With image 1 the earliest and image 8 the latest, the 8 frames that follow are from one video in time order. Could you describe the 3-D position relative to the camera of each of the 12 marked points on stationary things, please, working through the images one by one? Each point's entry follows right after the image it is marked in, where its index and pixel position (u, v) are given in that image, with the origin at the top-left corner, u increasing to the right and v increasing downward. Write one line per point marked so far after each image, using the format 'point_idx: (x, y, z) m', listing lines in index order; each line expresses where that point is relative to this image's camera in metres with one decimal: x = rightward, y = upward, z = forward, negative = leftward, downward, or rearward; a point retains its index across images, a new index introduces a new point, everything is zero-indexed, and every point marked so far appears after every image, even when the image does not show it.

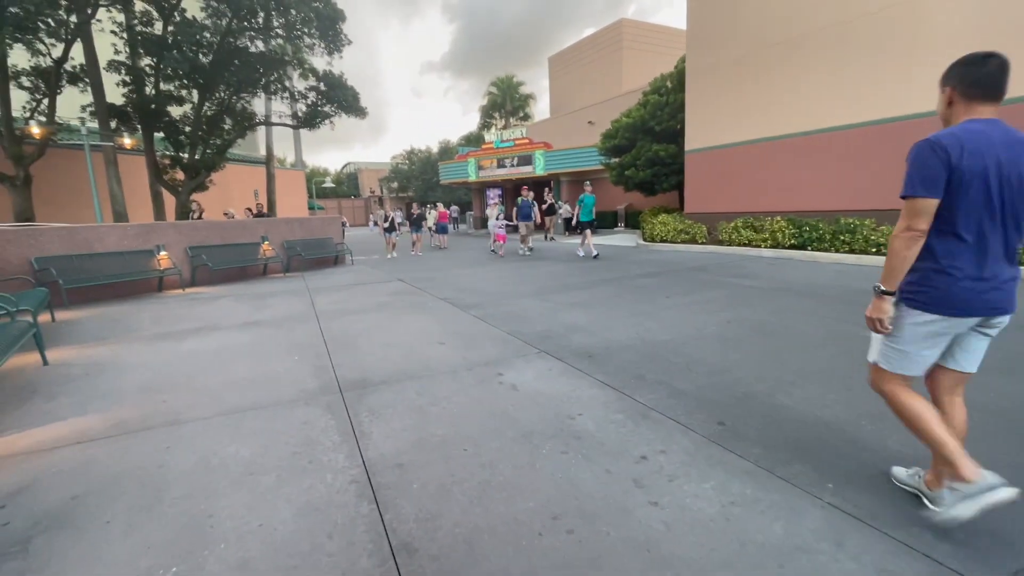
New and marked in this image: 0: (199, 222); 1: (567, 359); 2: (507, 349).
0: (-7.3, +1.5, +11.2) m
1: (+0.5, -0.7, +4.5) m
2: (-0.1, -0.6, +5.0) m
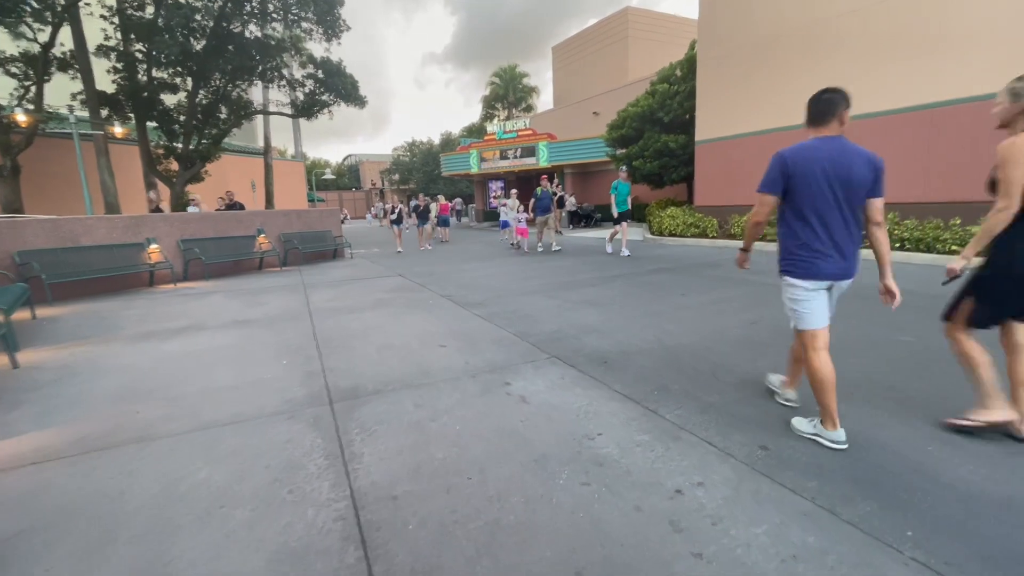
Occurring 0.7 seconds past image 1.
0: (-7.2, +1.7, +10.8) m
1: (+0.6, -0.7, +4.1) m
2: (0.0, -0.6, +4.6) m
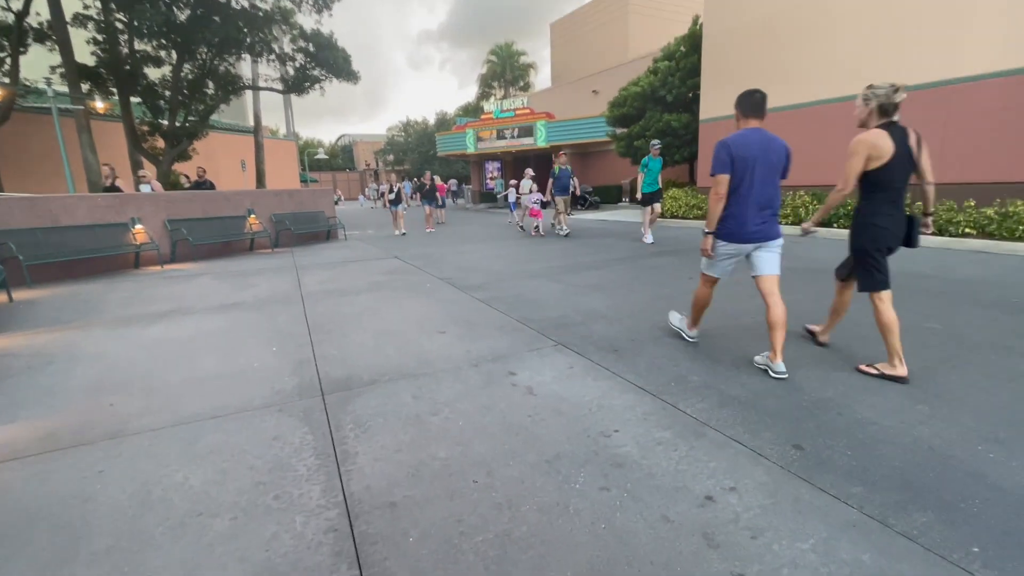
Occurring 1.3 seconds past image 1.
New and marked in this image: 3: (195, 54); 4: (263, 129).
0: (-7.2, +2.1, +10.4) m
1: (+0.6, -0.5, +3.9) m
2: (0.0, -0.5, +4.3) m
3: (-9.2, +6.8, +13.9) m
4: (-10.1, +6.5, +19.6) m
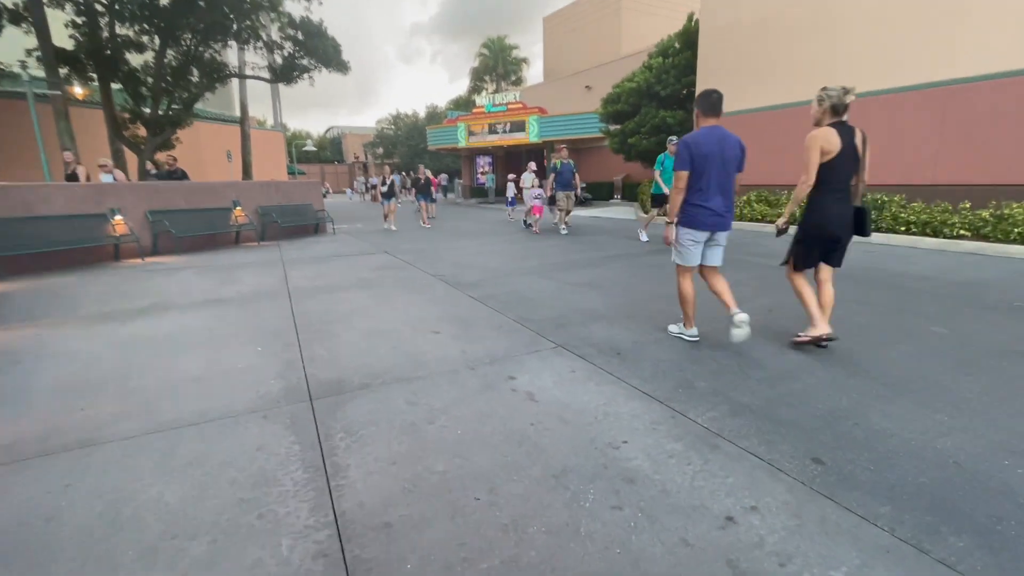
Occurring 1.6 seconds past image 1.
0: (-7.3, +2.2, +10.1) m
1: (+0.6, -0.5, +3.7) m
2: (0.0, -0.5, +4.1) m
3: (-9.3, +6.9, +13.5) m
4: (-10.4, +6.7, +19.2) m
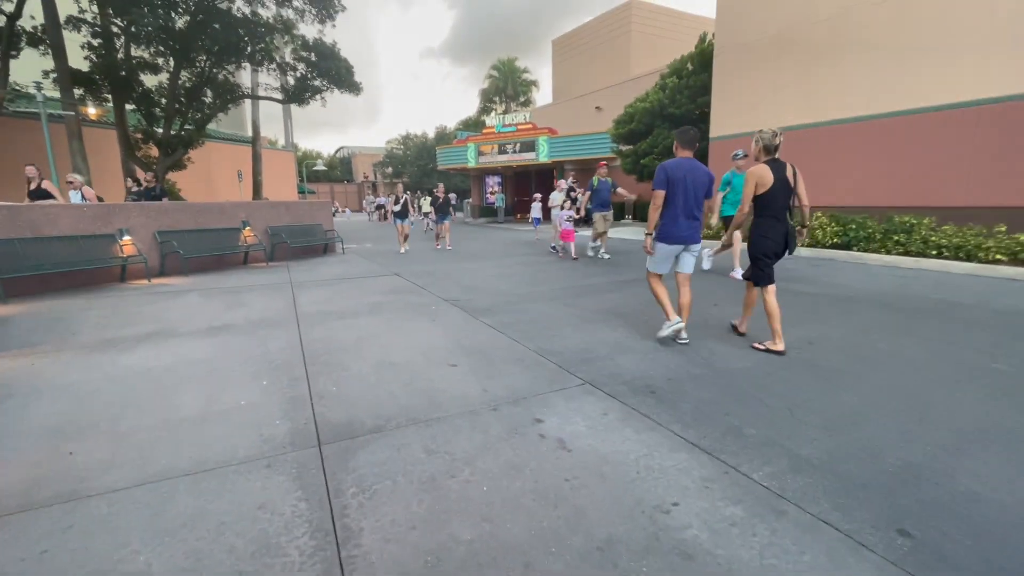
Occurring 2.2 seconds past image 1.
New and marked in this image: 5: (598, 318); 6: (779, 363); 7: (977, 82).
0: (-7.1, +1.8, +10.0) m
1: (+0.8, -0.8, +3.4) m
2: (+0.2, -0.7, +3.8) m
3: (-9.0, +6.4, +13.6) m
4: (-10.0, +5.9, +19.3) m
5: (+1.0, -0.4, +5.6) m
6: (+2.2, -0.6, +4.0) m
7: (+8.1, +3.6, +8.5) m
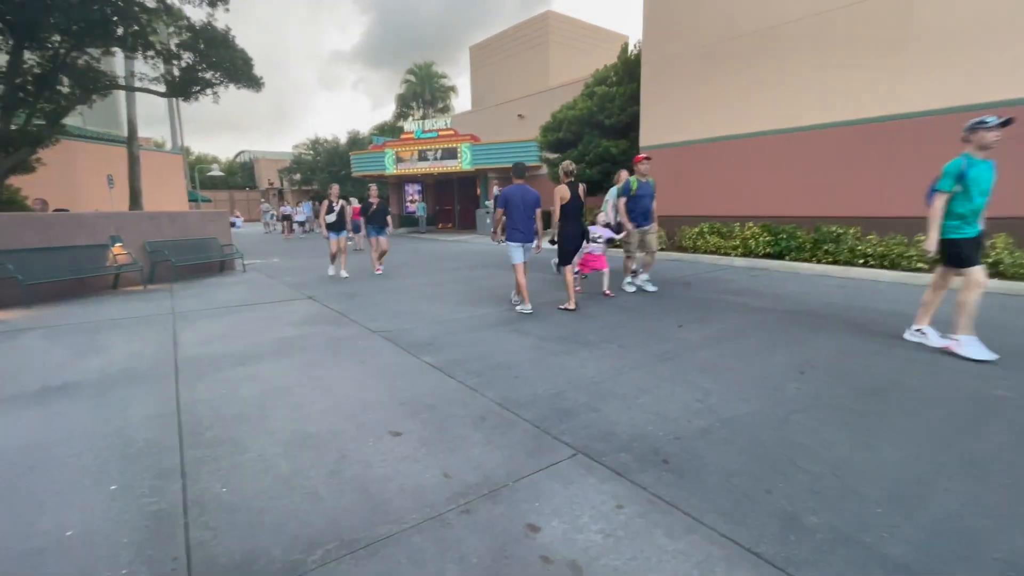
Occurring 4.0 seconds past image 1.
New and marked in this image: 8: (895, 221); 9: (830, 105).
0: (-8.2, +1.2, +7.8) m
1: (+0.6, -1.0, +2.6) m
2: (0.0, -1.0, +2.9) m
3: (-10.9, +5.7, +11.1) m
4: (-12.8, +5.1, +16.6) m
5: (+0.5, -0.6, +4.8) m
6: (+2.0, -0.8, +3.5) m
7: (+6.9, +3.5, +8.9) m
8: (+7.0, +1.2, +8.9) m
9: (+6.2, +3.7, +9.6) m
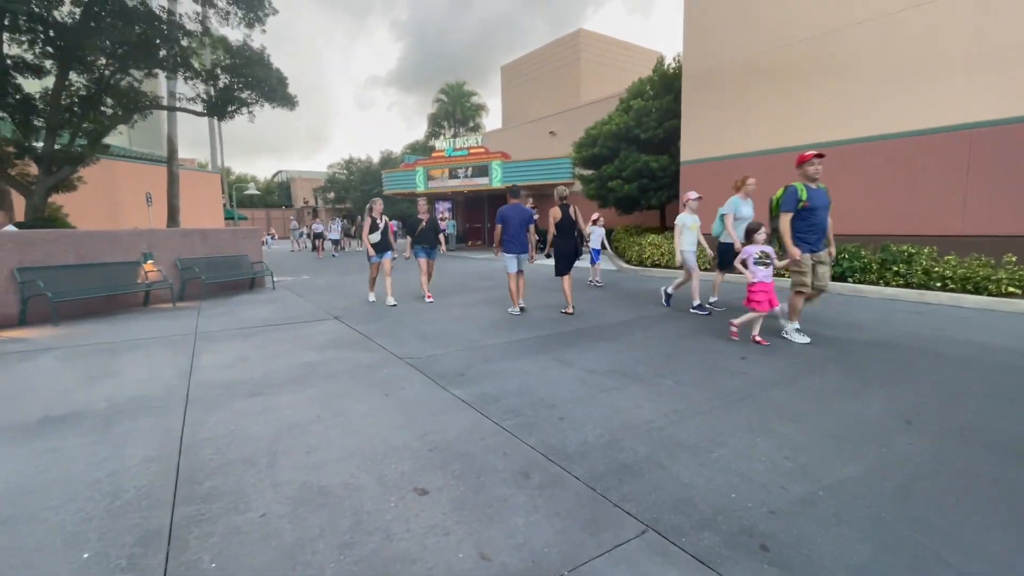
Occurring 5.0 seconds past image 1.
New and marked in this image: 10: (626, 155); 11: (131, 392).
0: (-7.7, +0.9, +7.8) m
1: (+0.9, -1.2, +2.0) m
2: (+0.3, -1.1, +2.4) m
3: (-10.1, +5.3, +11.4) m
4: (-11.7, +4.5, +16.9) m
5: (+0.9, -0.8, +4.2) m
6: (+2.3, -1.0, +2.8) m
7: (+7.6, +3.1, +8.0) m
8: (+7.7, +0.8, +8.0) m
9: (+6.9, +3.2, +8.9) m
10: (+3.3, +3.8, +14.0) m
11: (-3.5, -0.9, +4.3) m
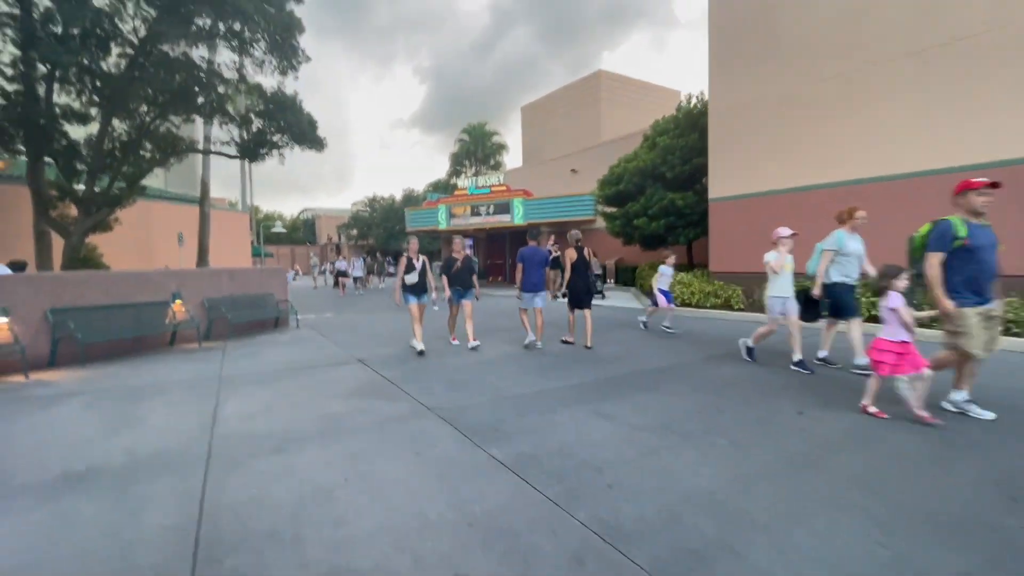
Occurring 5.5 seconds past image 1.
0: (-7.2, +0.2, +7.9) m
1: (+1.1, -1.4, +1.7) m
2: (+0.5, -1.4, +2.0) m
3: (-9.4, +4.4, +11.9) m
4: (-10.8, +3.2, +17.4) m
5: (+1.2, -1.3, +3.8) m
6: (+2.5, -1.3, +2.4) m
7: (+8.0, +2.4, +7.7) m
8: (+8.1, +0.1, +7.5) m
9: (+7.4, +2.5, +8.6) m
10: (+4.0, +2.7, +13.8) m
11: (-3.1, -1.4, +4.2) m
